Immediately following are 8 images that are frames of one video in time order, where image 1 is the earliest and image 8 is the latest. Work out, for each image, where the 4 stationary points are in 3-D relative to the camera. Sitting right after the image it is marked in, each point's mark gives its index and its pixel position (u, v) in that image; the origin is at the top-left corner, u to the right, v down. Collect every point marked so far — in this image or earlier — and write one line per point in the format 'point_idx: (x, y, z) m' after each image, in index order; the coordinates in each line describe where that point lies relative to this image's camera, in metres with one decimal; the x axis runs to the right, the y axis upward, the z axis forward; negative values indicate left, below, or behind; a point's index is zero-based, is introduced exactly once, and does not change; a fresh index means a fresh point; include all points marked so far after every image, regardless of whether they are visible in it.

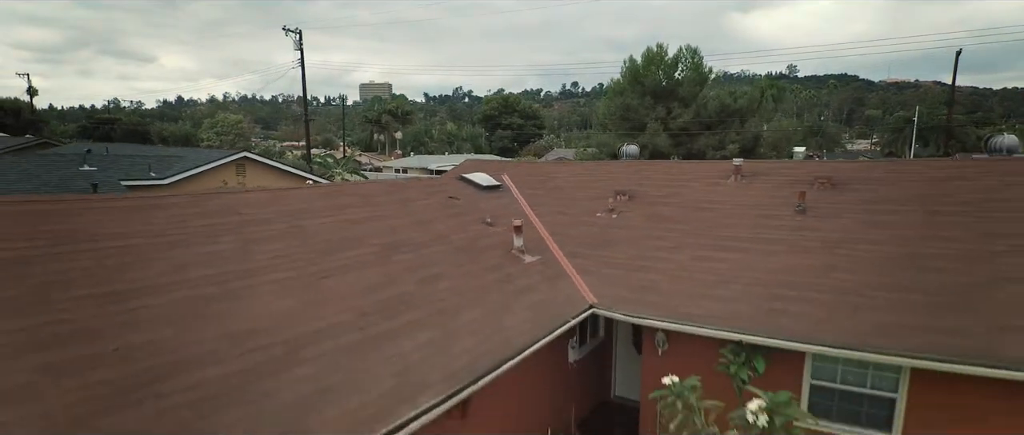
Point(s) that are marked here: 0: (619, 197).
0: (+1.5, +0.3, +8.4) m
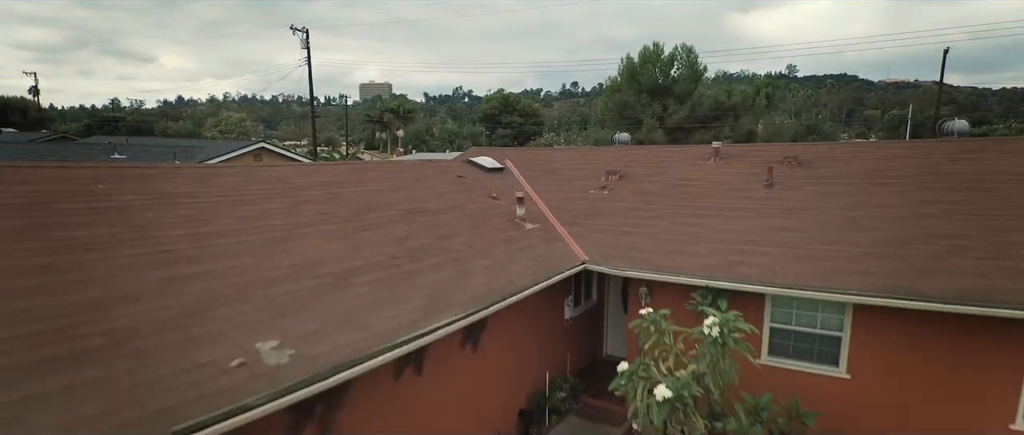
0: (+1.5, +0.7, +9.3) m
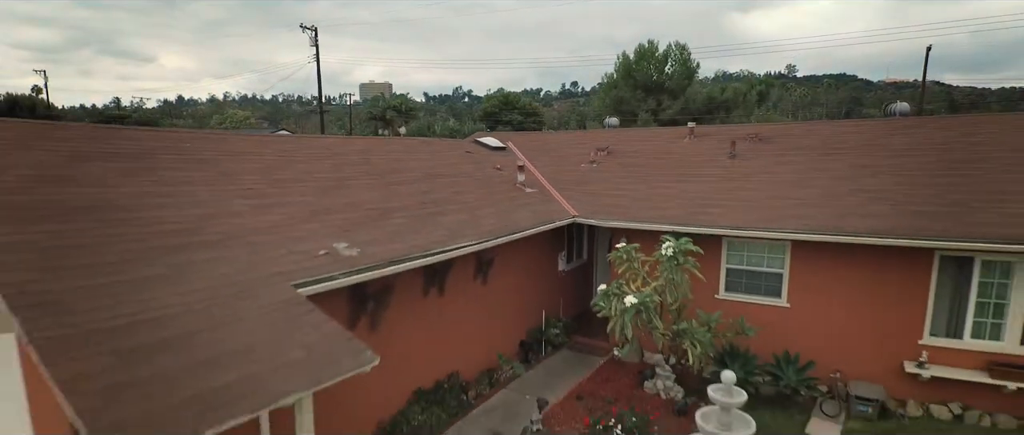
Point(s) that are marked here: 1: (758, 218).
0: (+1.6, +1.2, +10.6) m
1: (+3.0, 0.0, +7.2) m
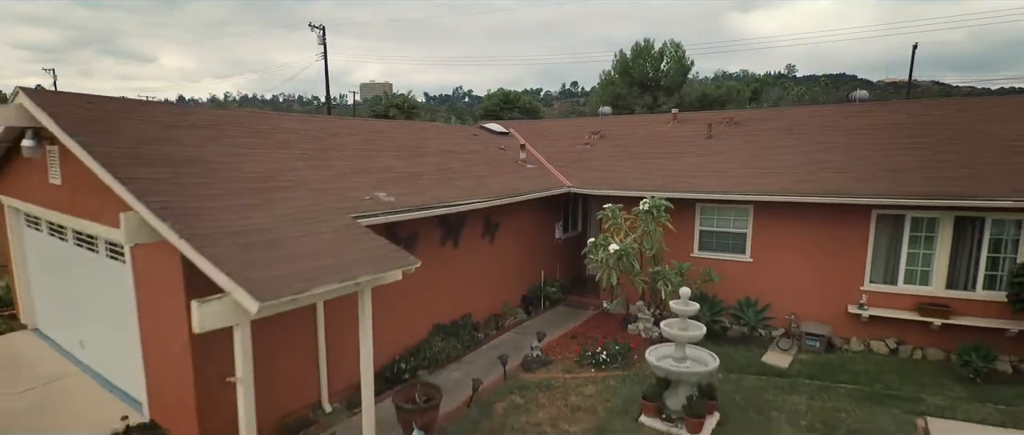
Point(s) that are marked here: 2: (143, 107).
0: (+1.6, +1.6, +11.9) m
1: (+3.0, +0.5, +8.4) m
2: (-4.1, +1.2, +6.7) m
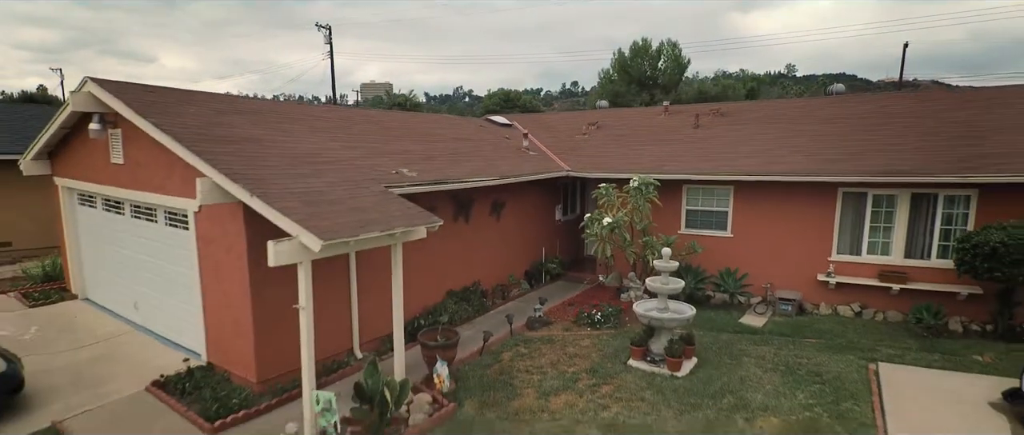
0: (+1.7, +1.9, +12.8) m
1: (+3.1, +0.8, +9.3) m
2: (-4.0, +1.6, +7.6) m
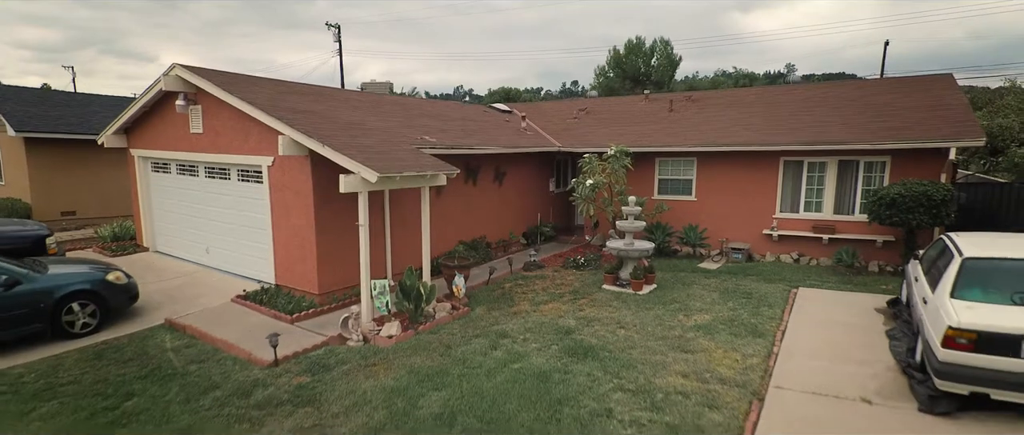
0: (+1.7, +2.6, +14.6) m
1: (+3.1, +1.4, +11.1) m
2: (-4.0, +2.2, +9.4) m
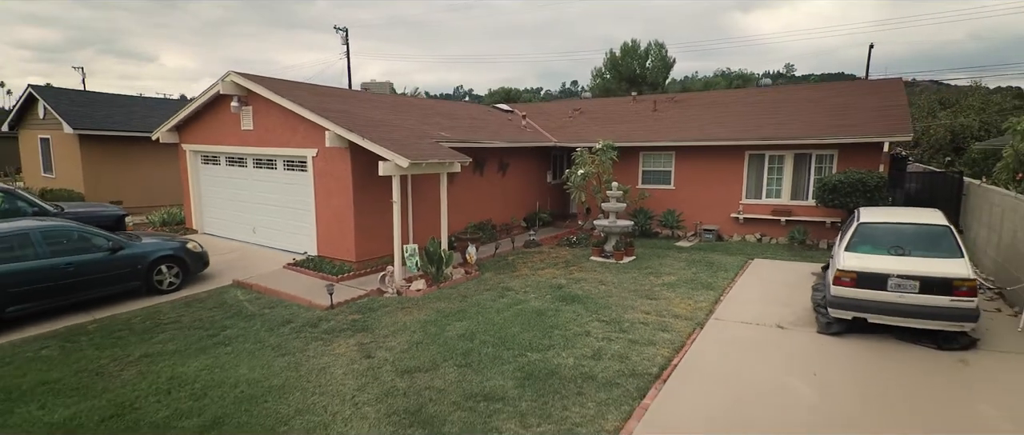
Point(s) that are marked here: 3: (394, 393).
0: (+1.7, +2.9, +16.3) m
1: (+3.1, +1.7, +12.8) m
2: (-4.0, +2.5, +11.1) m
3: (-1.0, -1.5, +5.1) m
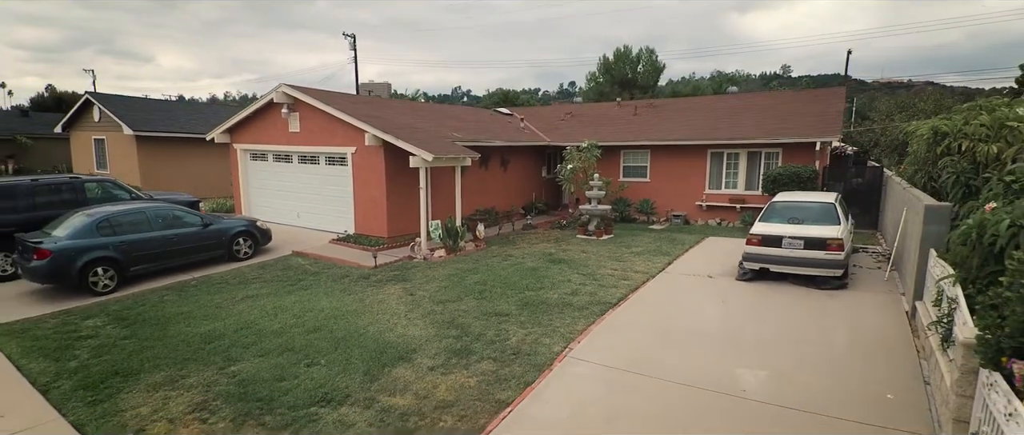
0: (+1.7, +3.2, +18.7) m
1: (+3.1, +2.0, +15.2) m
2: (-4.0, +2.8, +13.5) m
3: (-1.0, -1.2, +7.5) m
